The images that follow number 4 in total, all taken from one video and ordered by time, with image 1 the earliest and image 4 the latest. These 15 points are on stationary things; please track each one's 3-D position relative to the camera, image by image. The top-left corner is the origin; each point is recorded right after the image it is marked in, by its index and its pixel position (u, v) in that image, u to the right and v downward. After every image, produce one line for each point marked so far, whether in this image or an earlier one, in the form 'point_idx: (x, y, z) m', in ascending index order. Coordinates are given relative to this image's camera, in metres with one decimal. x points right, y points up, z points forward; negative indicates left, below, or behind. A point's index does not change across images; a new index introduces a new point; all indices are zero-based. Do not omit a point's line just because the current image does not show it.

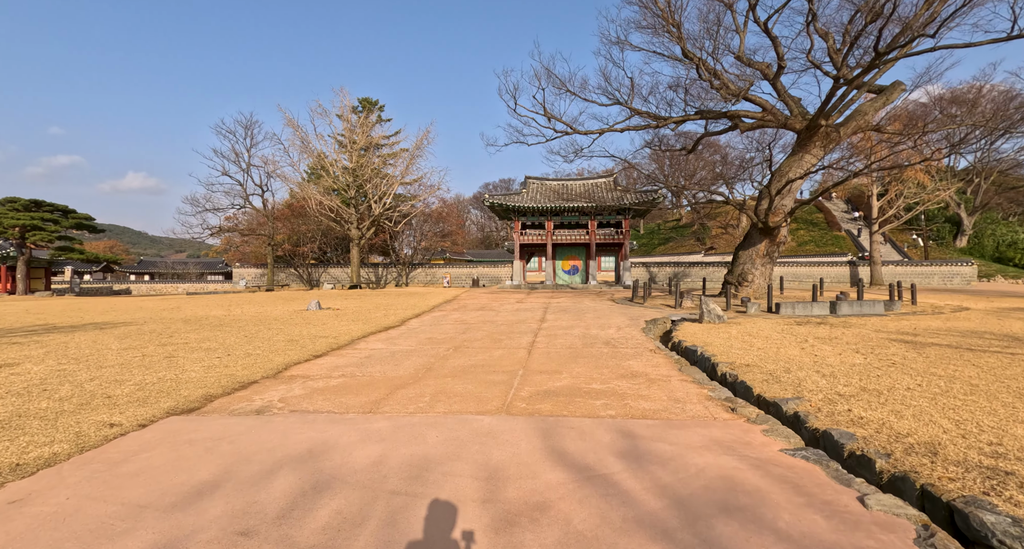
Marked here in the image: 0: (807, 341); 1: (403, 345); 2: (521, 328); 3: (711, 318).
0: (+4.6, -1.1, +7.9) m
1: (-1.7, -1.1, +8.0) m
2: (+0.2, -1.1, +10.5) m
3: (+4.3, -1.0, +11.0) m
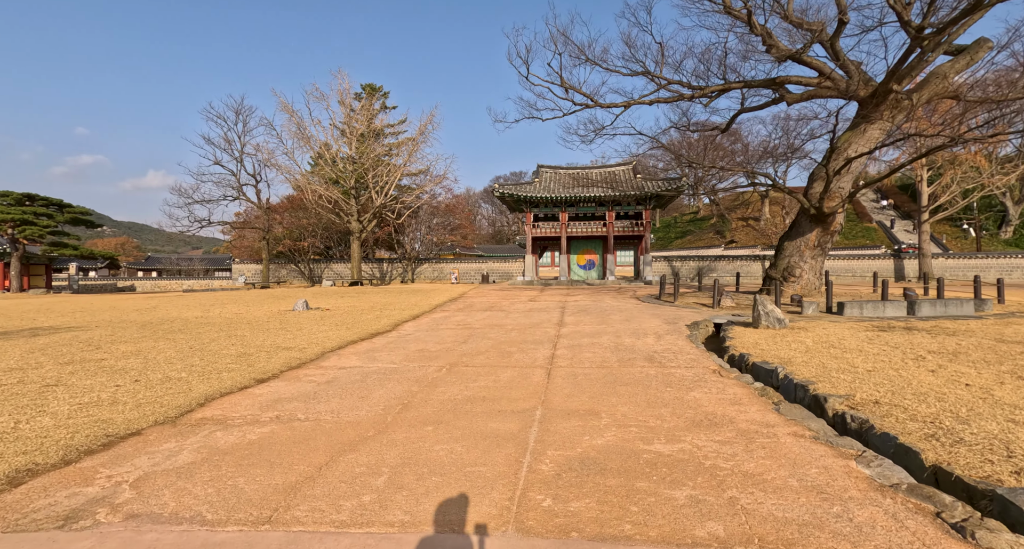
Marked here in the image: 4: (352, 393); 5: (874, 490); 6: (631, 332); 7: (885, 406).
0: (+4.8, -1.0, +5.9) m
1: (-1.6, -1.1, +6.2) m
2: (+0.4, -1.0, +8.6) m
3: (+4.6, -0.9, +9.0) m
4: (-1.5, -1.1, +4.7) m
5: (+1.8, -1.0, +2.5) m
6: (+2.0, -1.0, +8.5) m
7: (+2.9, -1.0, +4.0) m
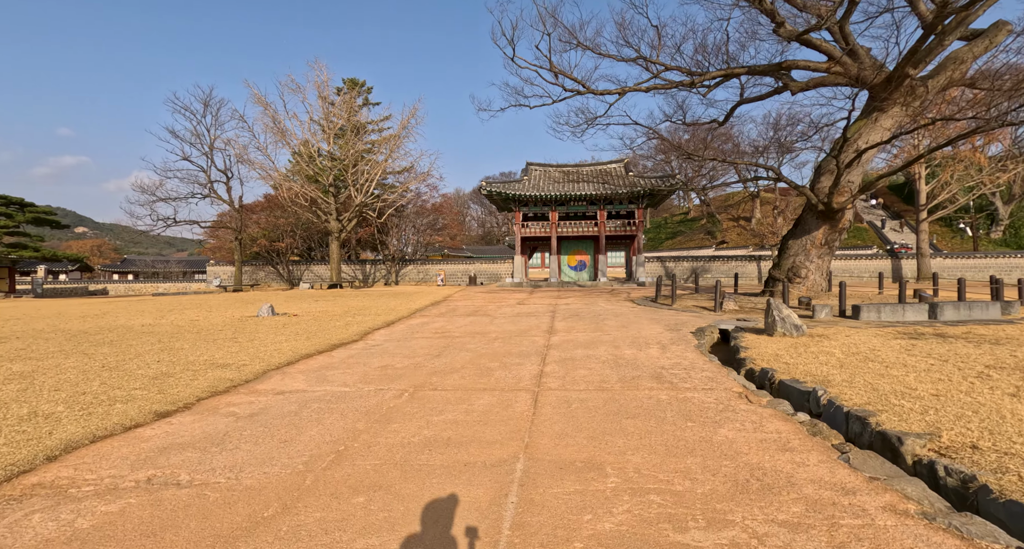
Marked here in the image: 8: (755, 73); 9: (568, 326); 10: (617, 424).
0: (+4.6, -1.0, +4.9) m
1: (-1.8, -1.1, +5.0) m
2: (+0.1, -1.1, +7.6) m
3: (+4.3, -0.9, +8.0) m
4: (-1.7, -1.1, +3.6) m
5: (+1.6, -1.0, +1.4) m
6: (+1.7, -1.0, +7.5) m
7: (+2.8, -1.0, +2.9) m
8: (+6.2, +5.2, +12.9) m
9: (+1.1, -1.0, +9.8) m
10: (+0.7, -1.1, +3.7) m
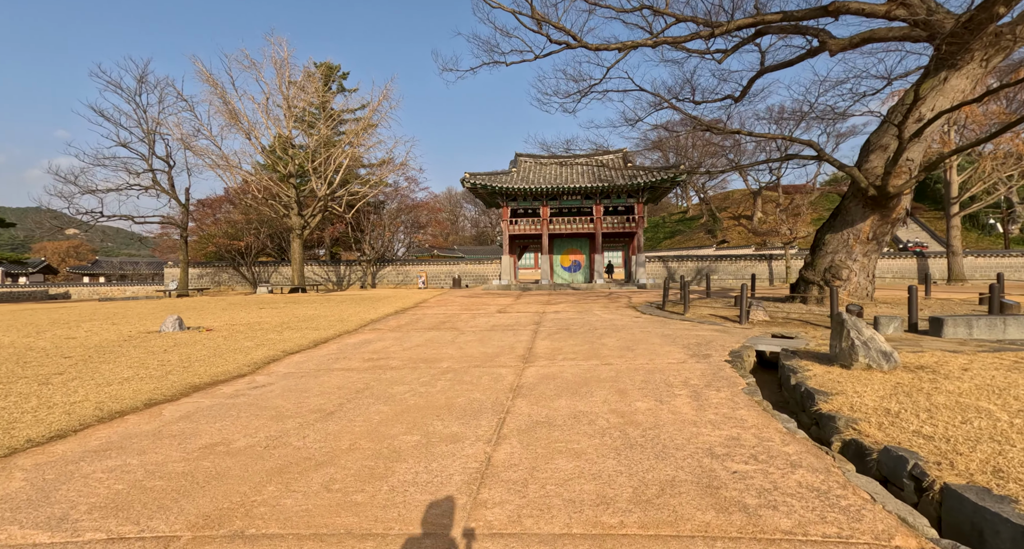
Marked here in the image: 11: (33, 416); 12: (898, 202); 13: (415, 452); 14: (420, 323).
0: (+4.1, -1.0, +2.3) m
1: (-2.2, -1.2, +2.4) m
2: (-0.3, -1.1, +4.9) m
3: (+3.8, -0.9, +5.4) m
4: (-2.1, -1.2, +0.9) m
5: (+1.2, -1.1, -1.2) m
6: (+1.3, -1.0, +4.9) m
7: (+2.3, -1.1, +0.3) m
8: (+5.6, +5.1, +10.3) m
9: (+0.6, -1.0, +7.2) m
10: (+0.3, -1.1, +1.1) m
11: (-3.8, -1.1, +4.0) m
12: (+7.9, +1.5, +10.3) m
13: (-0.6, -1.1, +3.3) m
14: (-2.0, -1.0, +11.0) m
